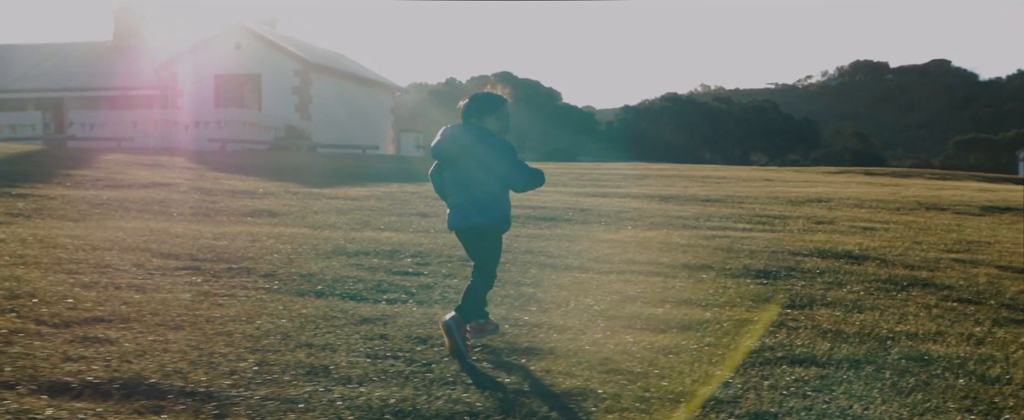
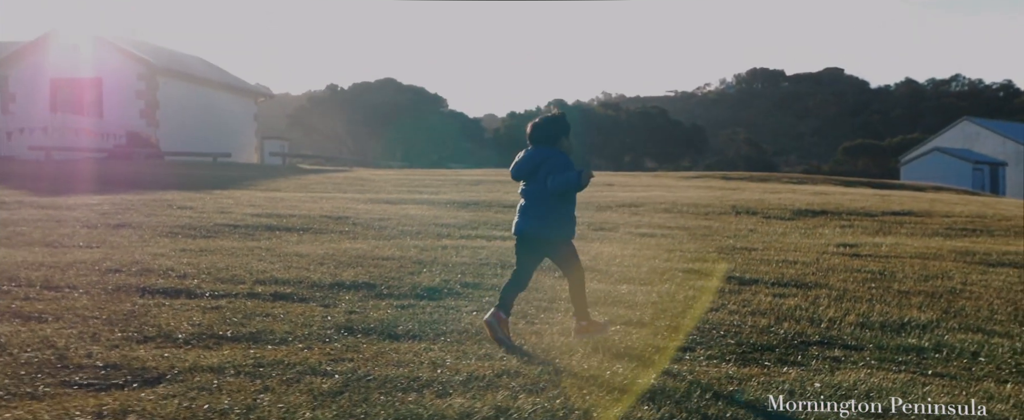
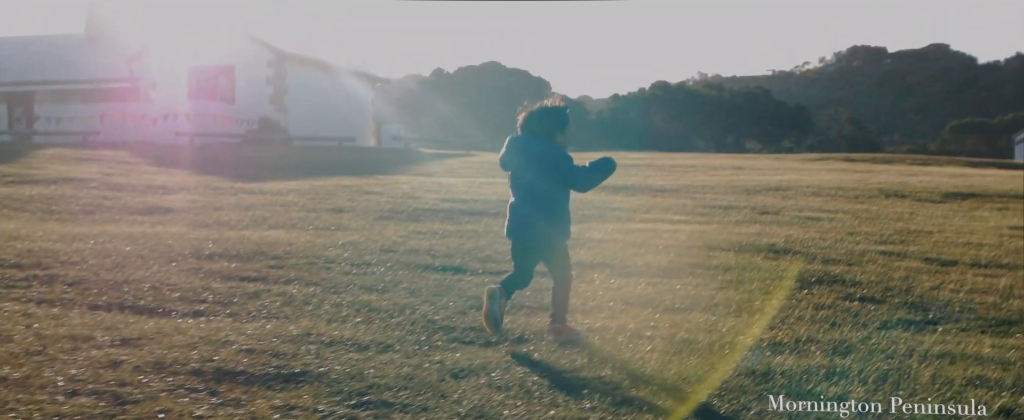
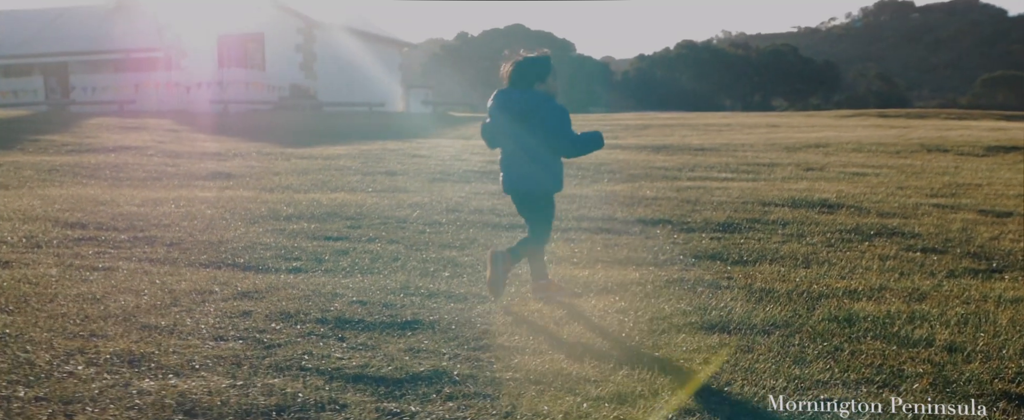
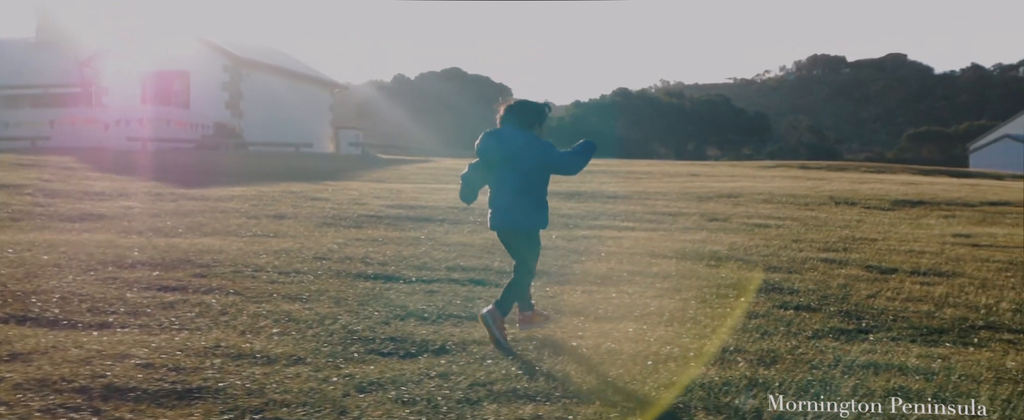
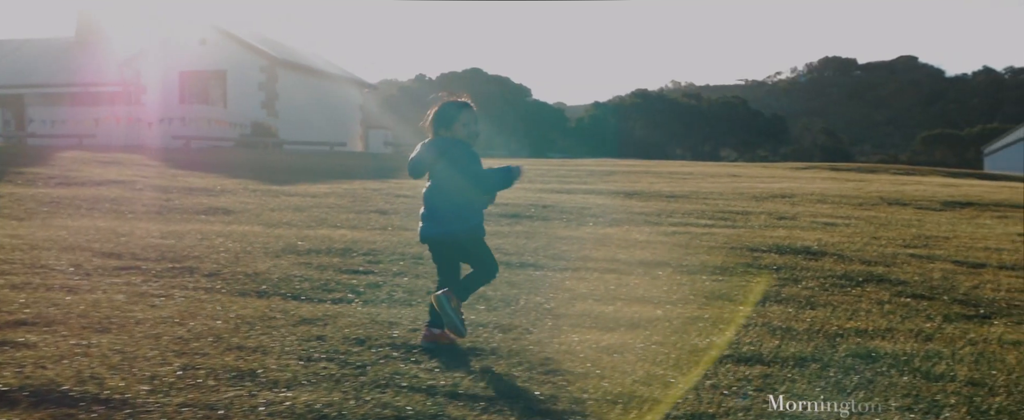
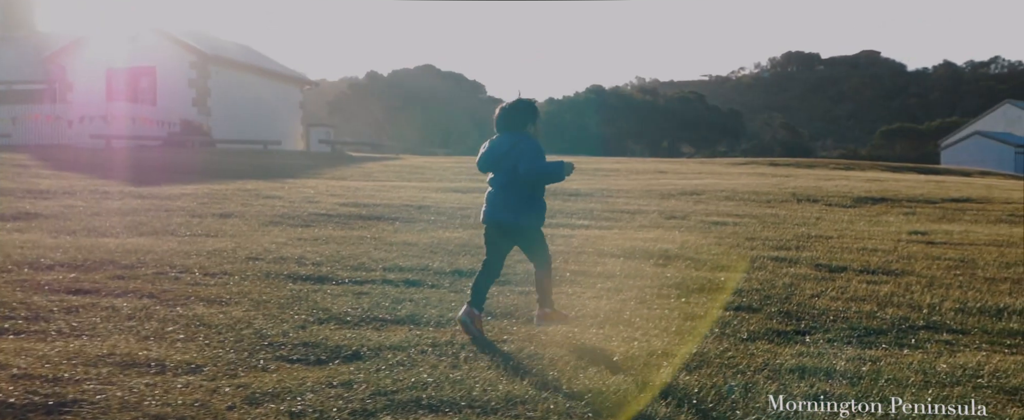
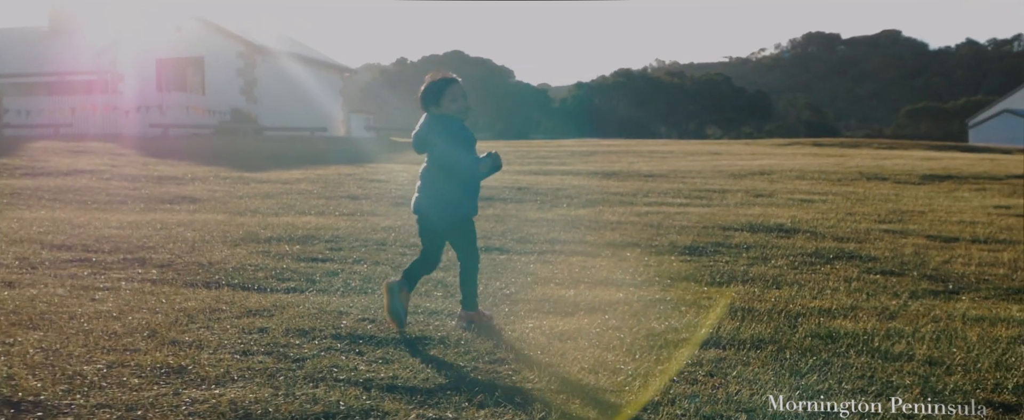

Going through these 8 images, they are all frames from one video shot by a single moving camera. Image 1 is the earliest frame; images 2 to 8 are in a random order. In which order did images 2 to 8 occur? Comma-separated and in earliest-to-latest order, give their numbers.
6, 8, 4, 3, 5, 7, 2
